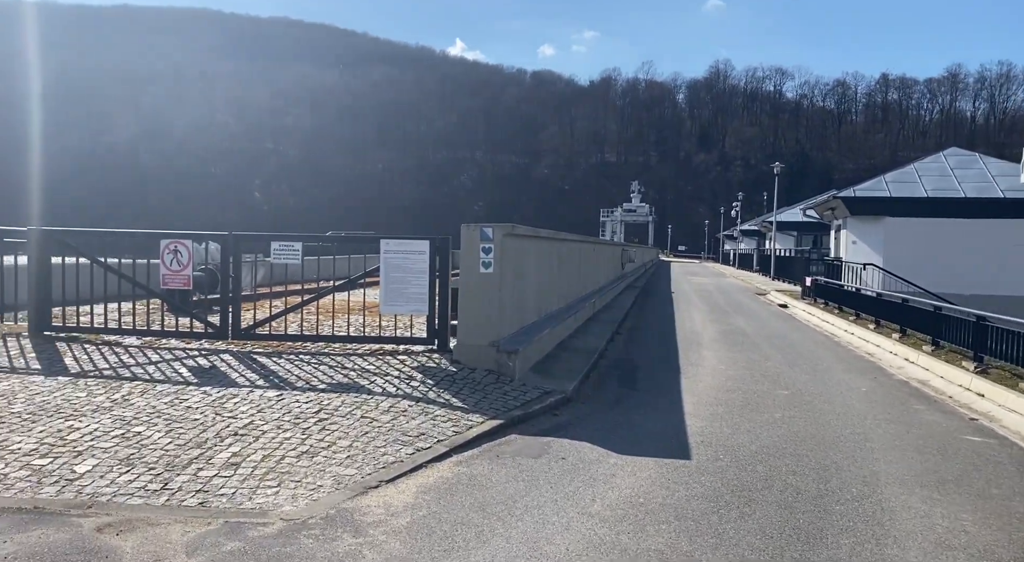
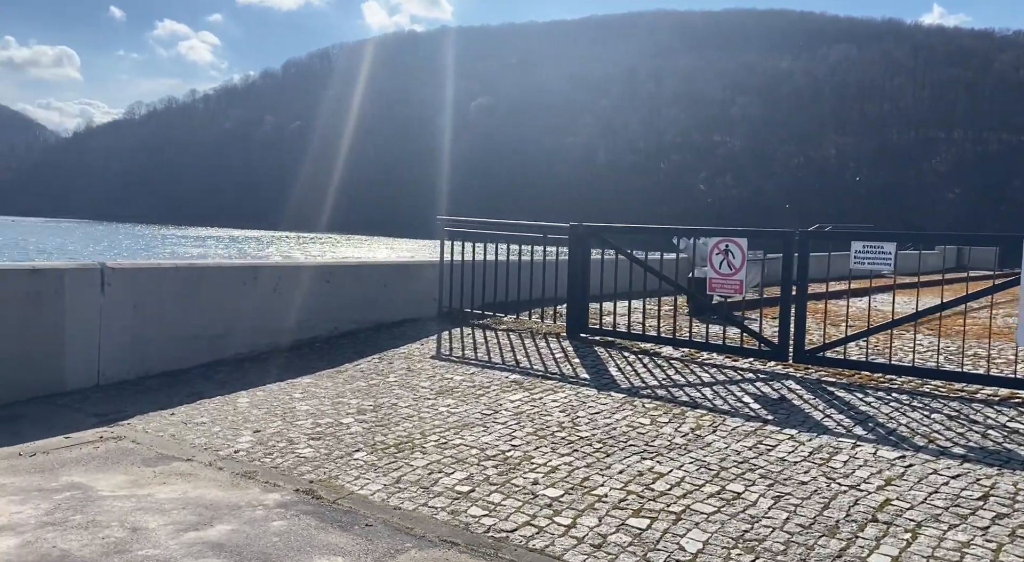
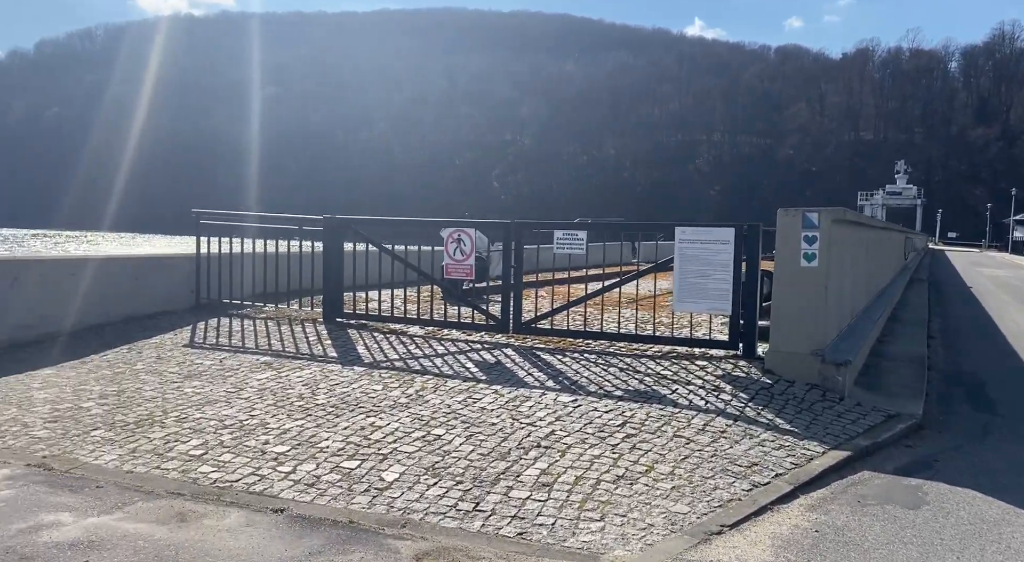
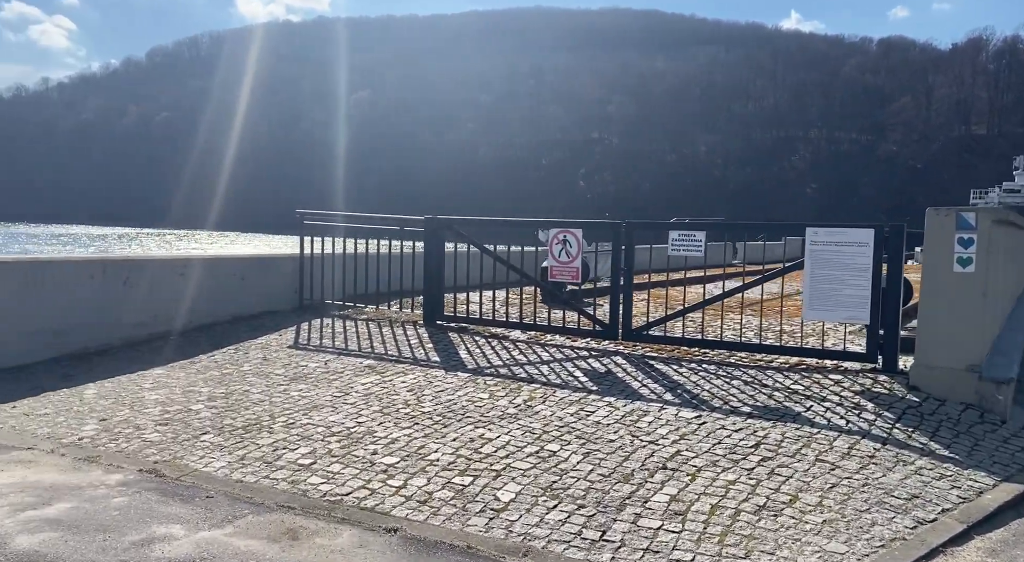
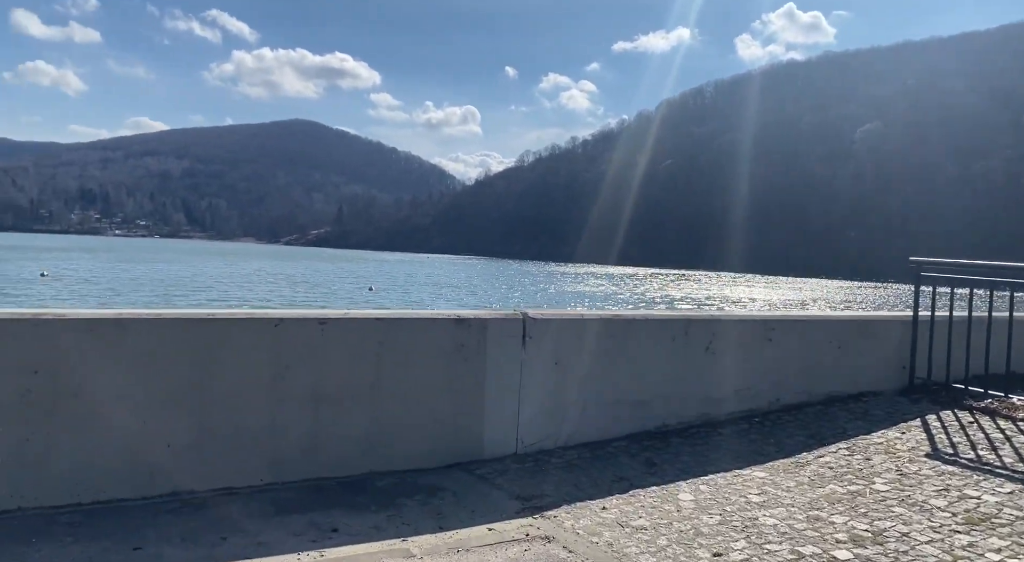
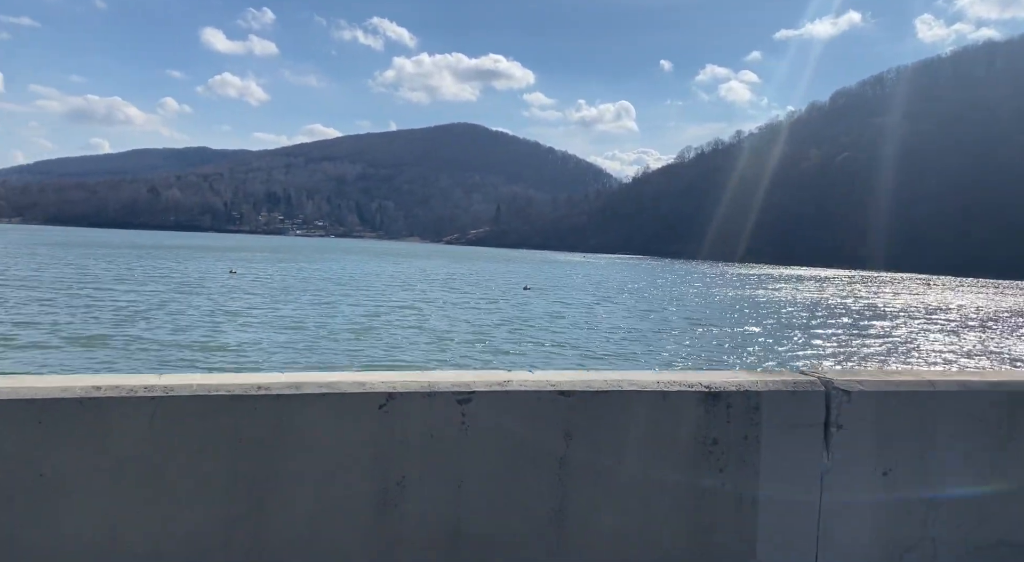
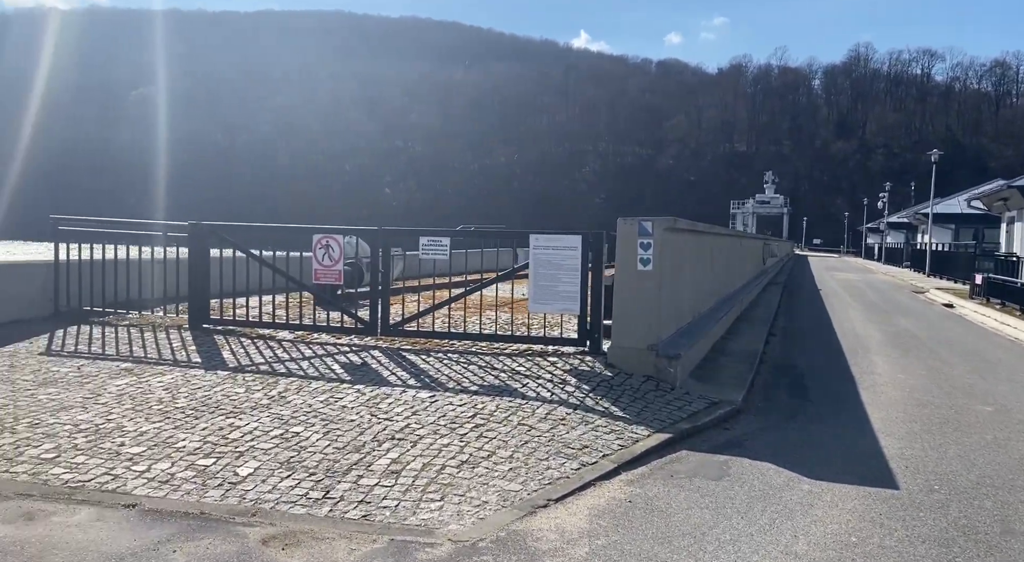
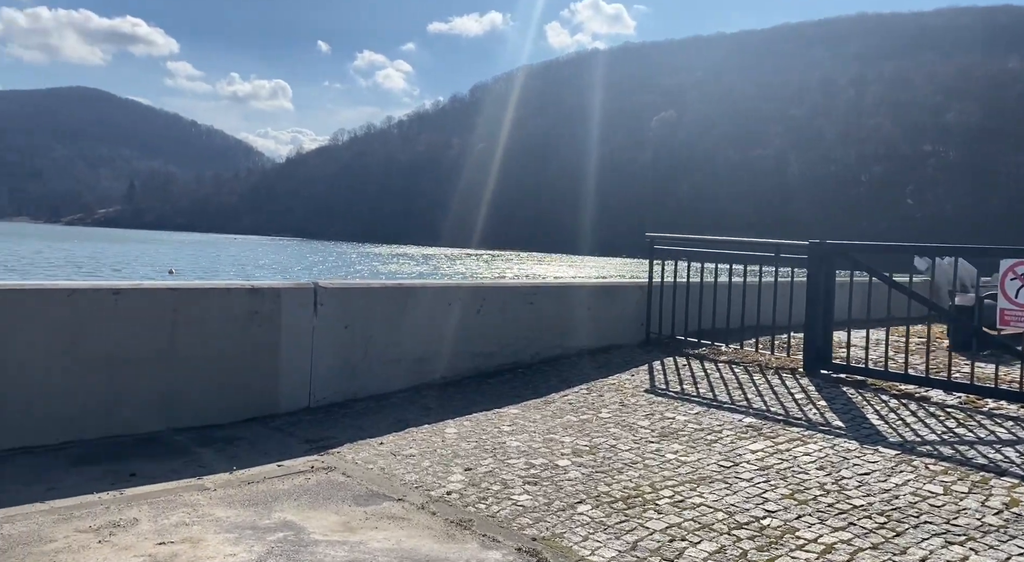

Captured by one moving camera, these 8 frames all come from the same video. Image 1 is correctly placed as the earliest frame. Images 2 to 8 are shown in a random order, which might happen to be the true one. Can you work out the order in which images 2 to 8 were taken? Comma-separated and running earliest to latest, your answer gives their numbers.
7, 3, 4, 2, 8, 5, 6
